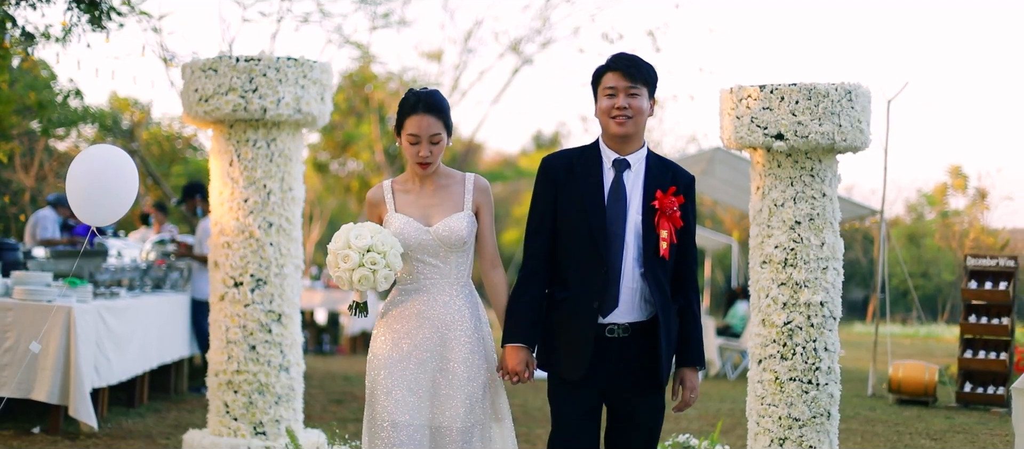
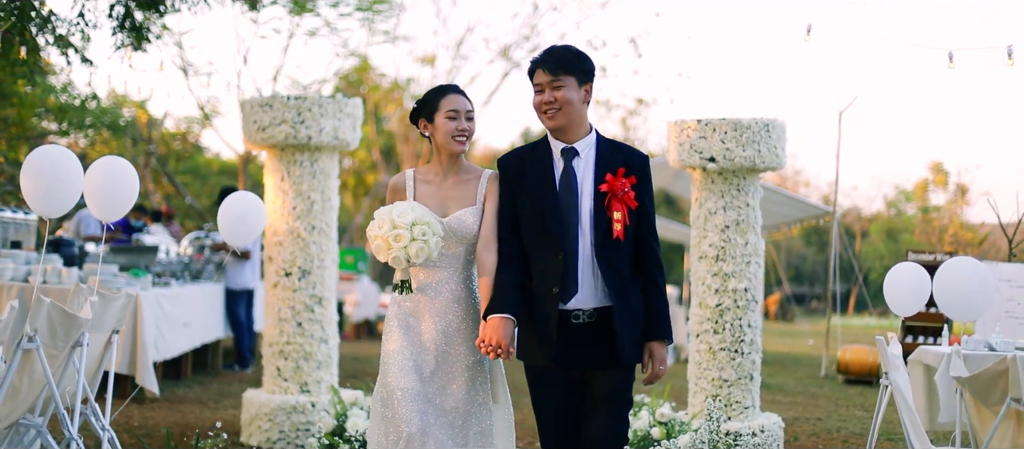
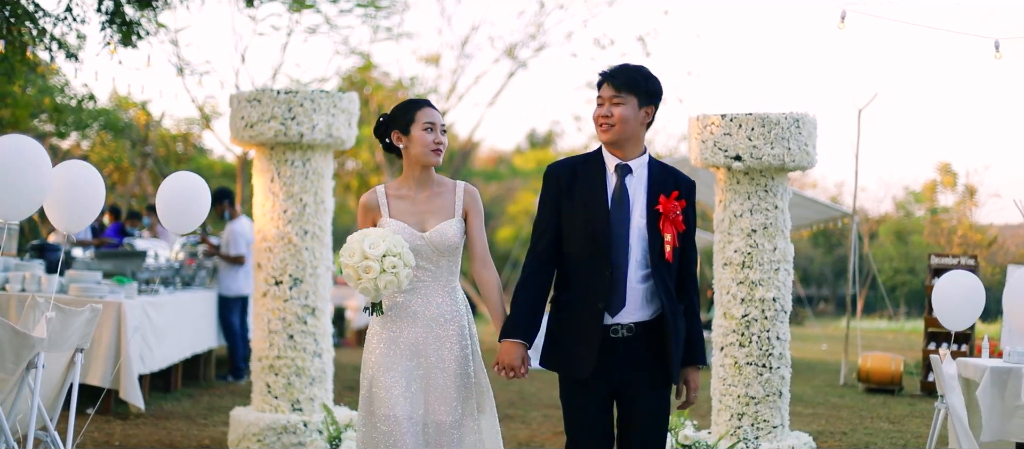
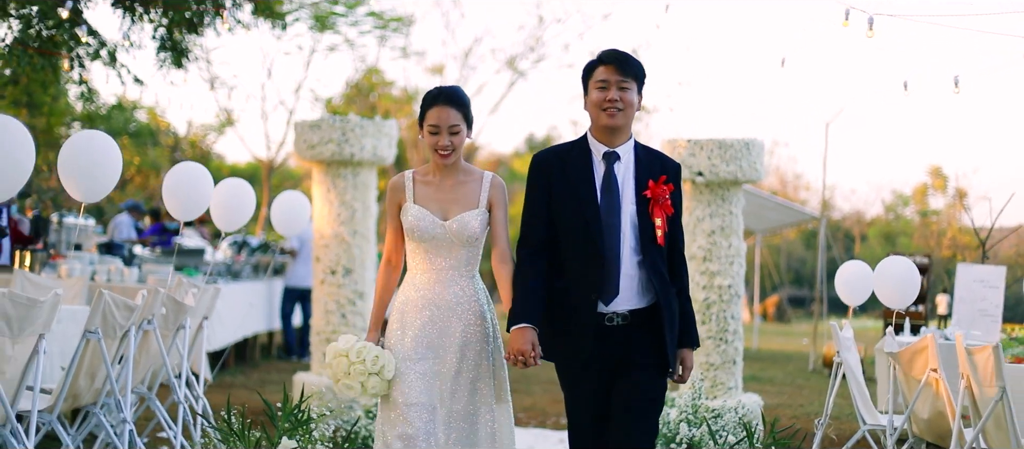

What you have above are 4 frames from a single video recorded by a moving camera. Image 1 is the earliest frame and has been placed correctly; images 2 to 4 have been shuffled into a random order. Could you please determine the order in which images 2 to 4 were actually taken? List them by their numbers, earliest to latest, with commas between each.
3, 2, 4
